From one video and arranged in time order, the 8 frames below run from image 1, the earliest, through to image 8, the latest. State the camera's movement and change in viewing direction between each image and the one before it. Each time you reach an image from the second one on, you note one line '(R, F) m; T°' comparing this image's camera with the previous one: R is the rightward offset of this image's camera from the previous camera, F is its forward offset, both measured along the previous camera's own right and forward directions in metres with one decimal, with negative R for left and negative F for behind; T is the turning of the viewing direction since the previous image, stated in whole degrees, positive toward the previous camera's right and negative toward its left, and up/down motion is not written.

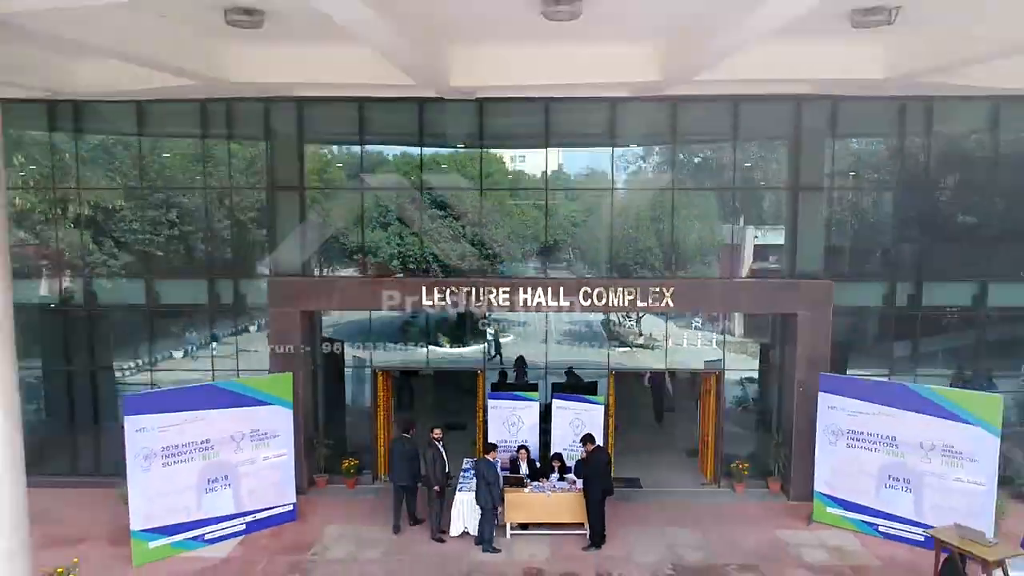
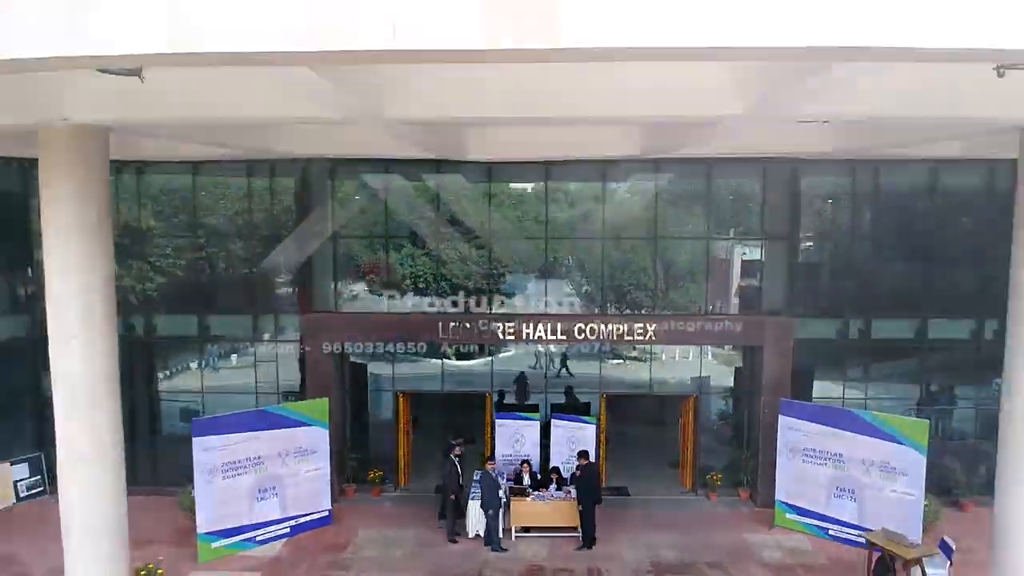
(0.0, -1.7) m; 0°
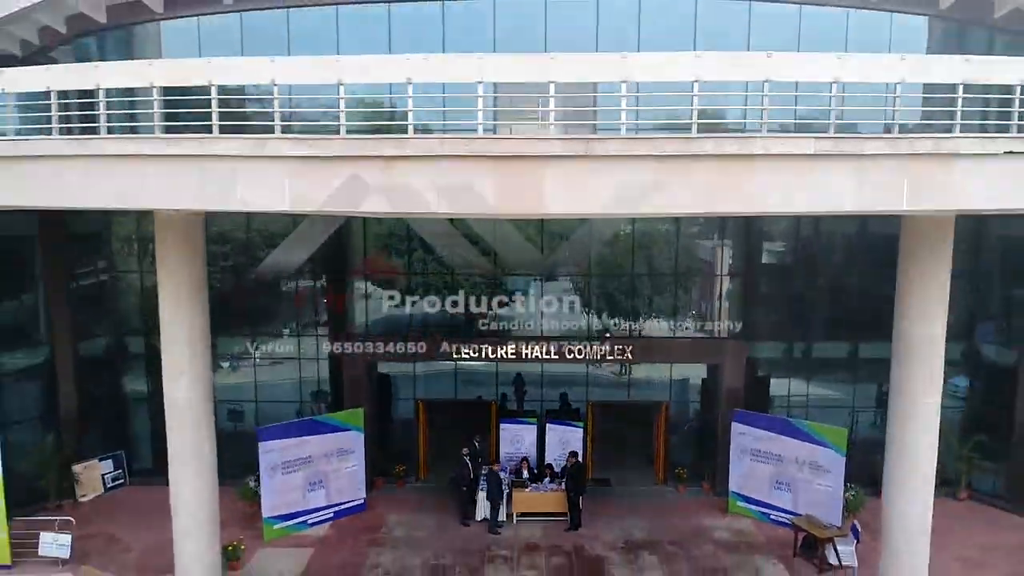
(0.0, -2.6) m; 0°
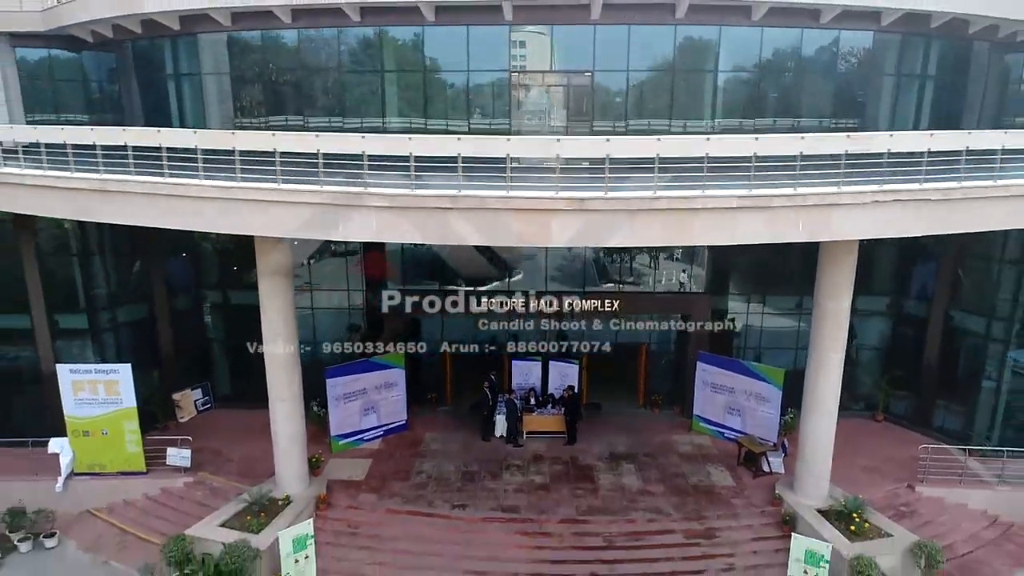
(-0.3, -3.4) m; 0°
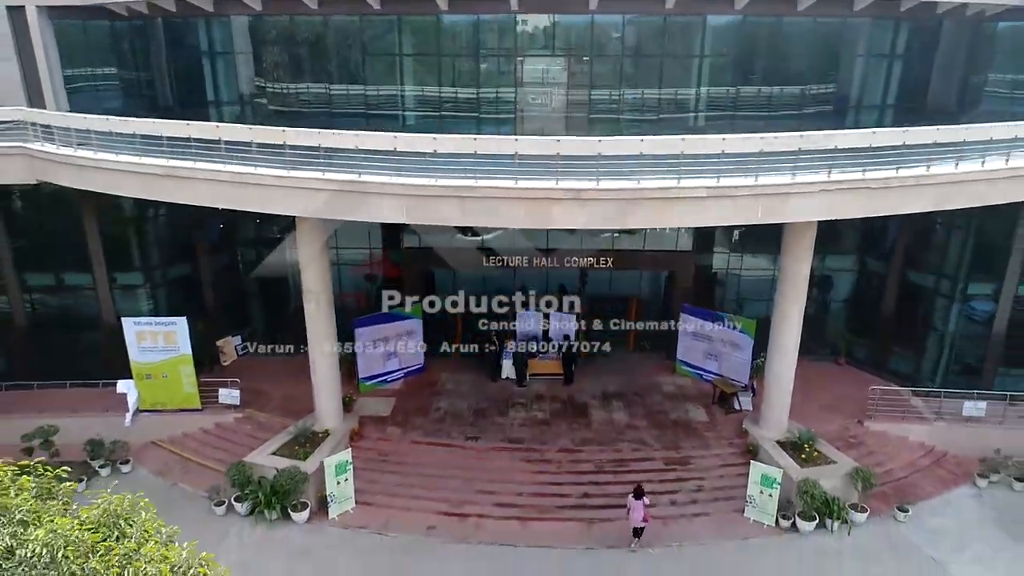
(-0.1, -2.3) m; 0°
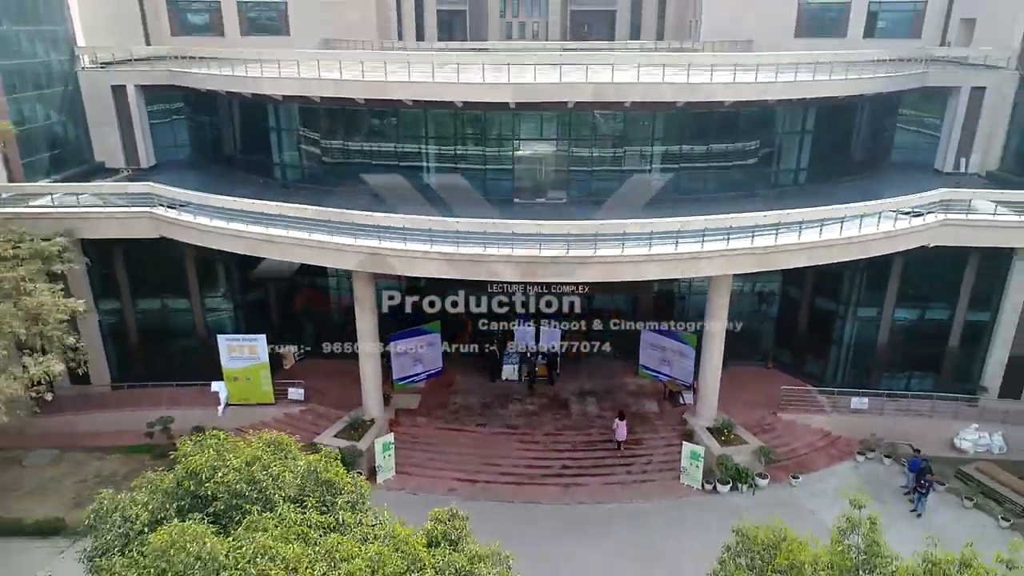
(+0.1, -6.0) m; 0°
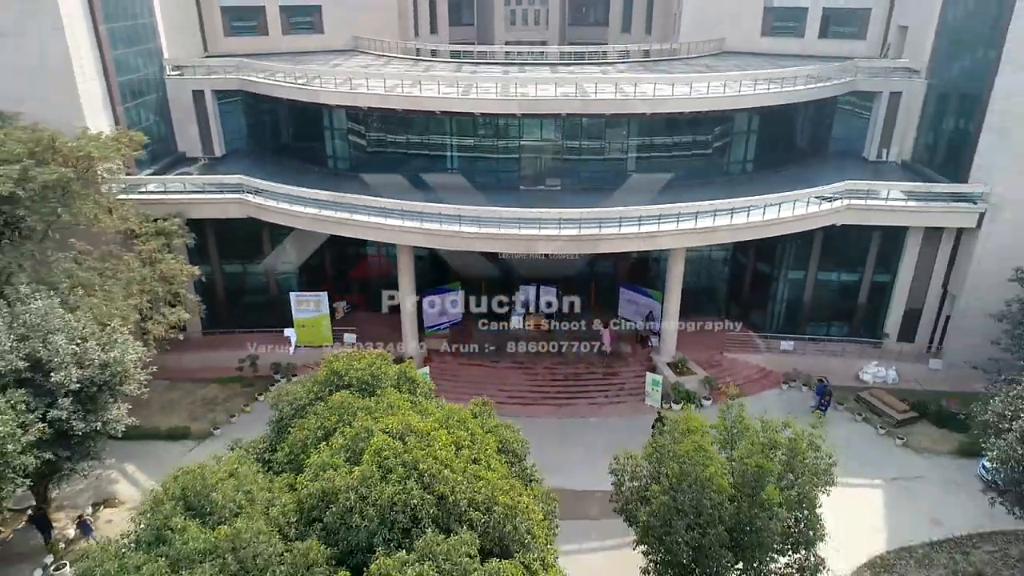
(-0.2, -7.0) m; 0°
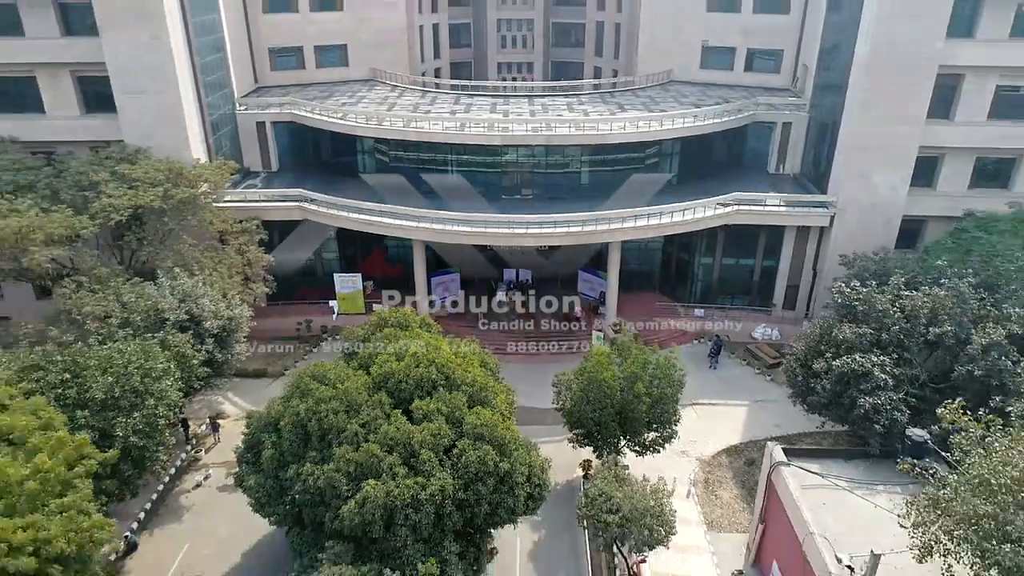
(+1.0, -11.5) m; 0°
